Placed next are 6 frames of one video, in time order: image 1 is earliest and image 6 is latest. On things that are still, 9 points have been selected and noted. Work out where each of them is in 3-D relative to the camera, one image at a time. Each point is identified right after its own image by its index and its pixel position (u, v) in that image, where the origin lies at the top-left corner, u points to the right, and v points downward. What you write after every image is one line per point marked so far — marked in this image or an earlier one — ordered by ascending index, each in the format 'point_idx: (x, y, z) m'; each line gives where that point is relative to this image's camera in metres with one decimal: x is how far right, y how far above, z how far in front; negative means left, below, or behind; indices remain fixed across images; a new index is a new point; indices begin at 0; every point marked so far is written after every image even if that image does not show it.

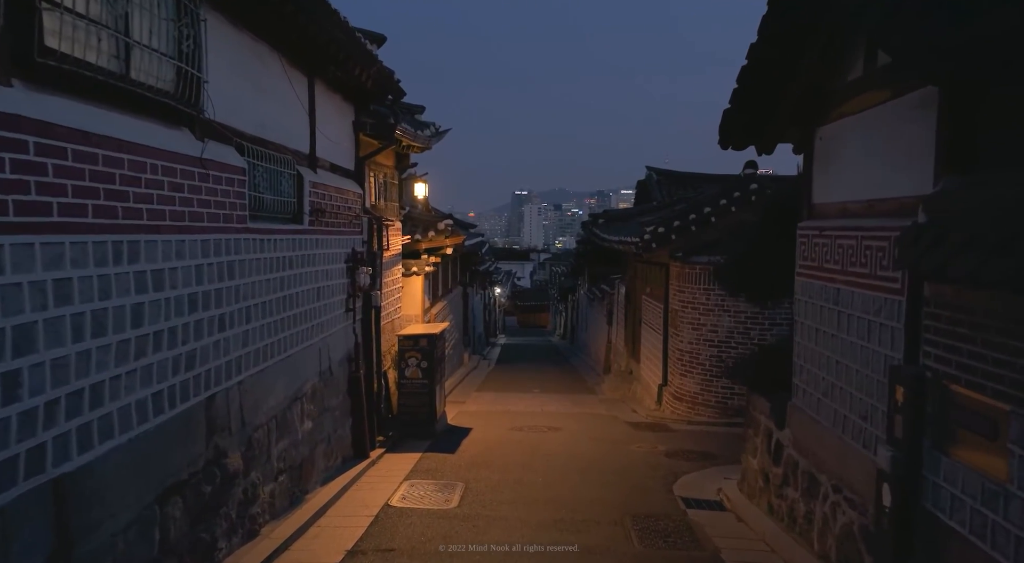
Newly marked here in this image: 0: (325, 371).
0: (-2.2, -1.1, +11.7) m
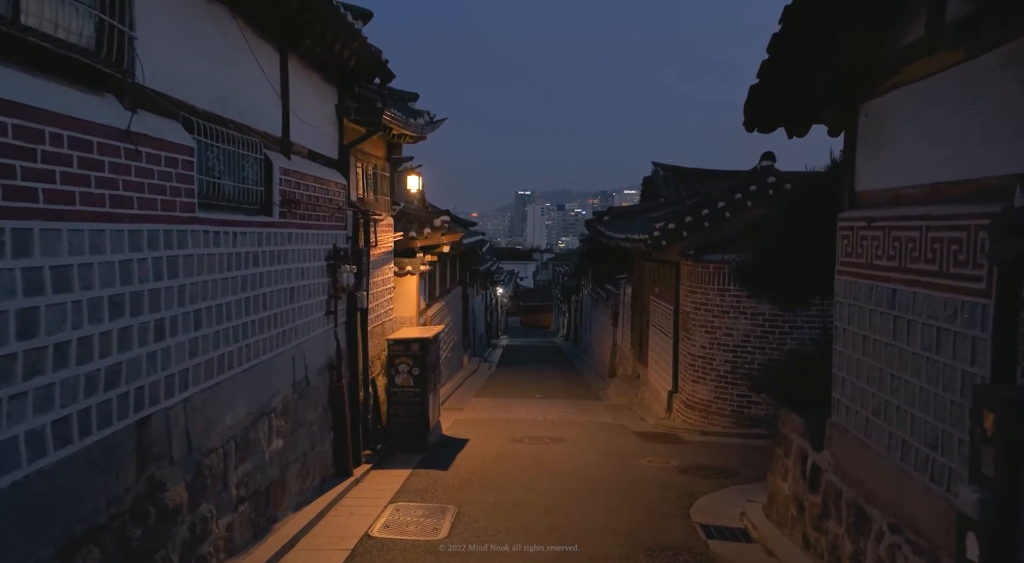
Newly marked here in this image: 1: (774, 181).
0: (-2.2, -1.1, +10.4) m
1: (+4.4, +1.7, +16.8) m
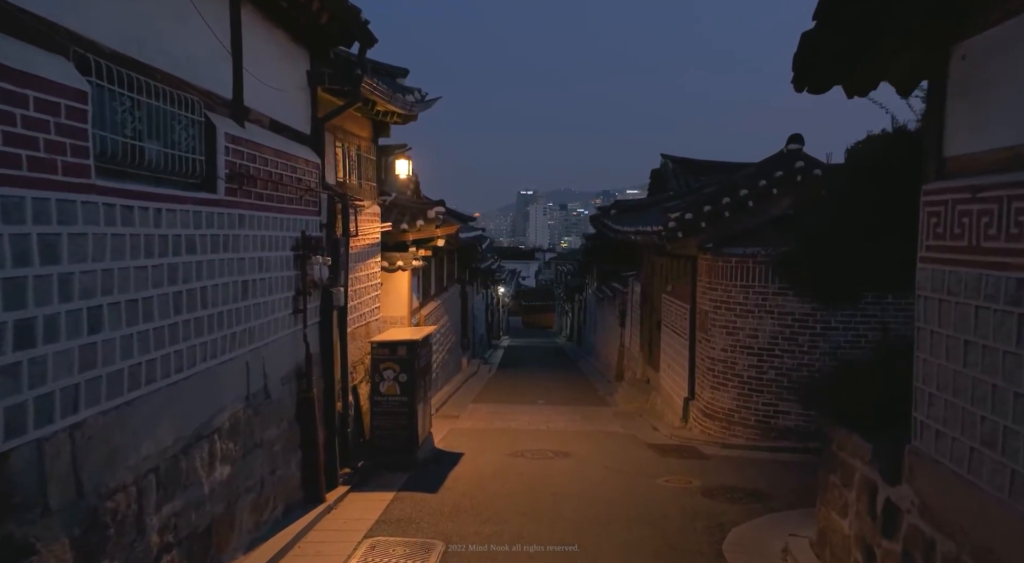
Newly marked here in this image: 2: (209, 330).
0: (-2.2, -1.0, +8.7) m
1: (+4.4, +1.8, +15.1) m
2: (-2.3, -0.4, +7.5) m
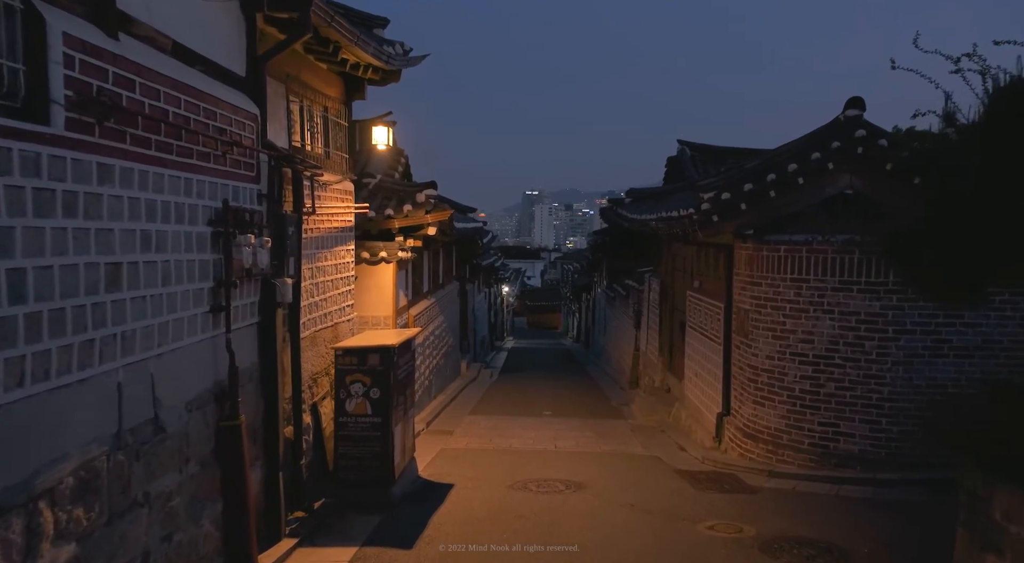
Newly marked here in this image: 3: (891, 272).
0: (-2.3, -0.9, +6.0) m
1: (+4.4, +1.9, +12.4) m
2: (-2.3, -0.3, +4.8) m
3: (+4.6, +0.1, +11.9) m
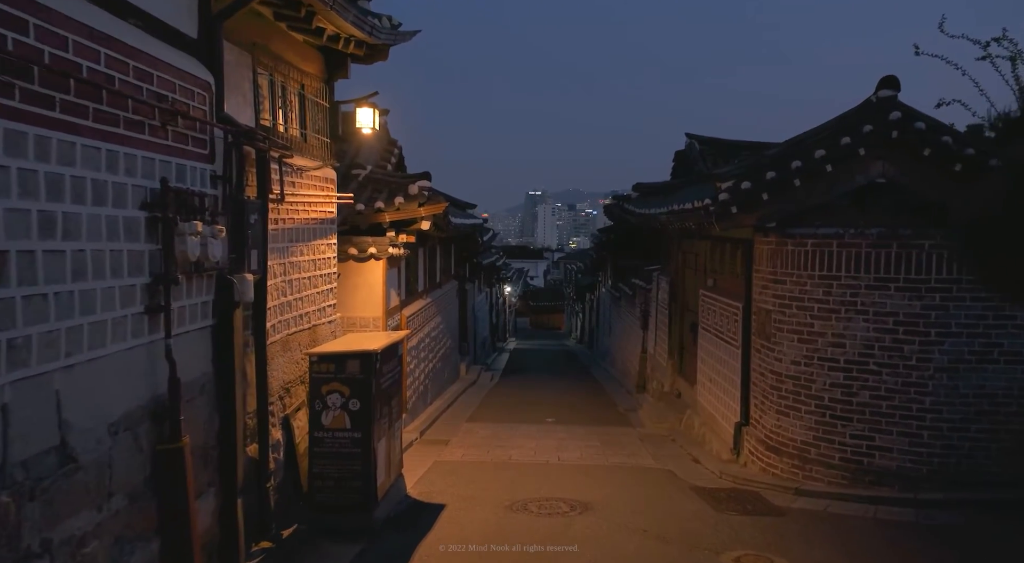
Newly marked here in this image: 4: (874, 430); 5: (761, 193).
0: (-2.3, -0.9, +4.8) m
1: (+4.4, +1.9, +11.1) m
2: (-2.3, -0.2, +3.6) m
3: (+4.6, +0.1, +10.7) m
4: (+4.0, -1.6, +10.9) m
5: (+2.9, +1.0, +11.3) m
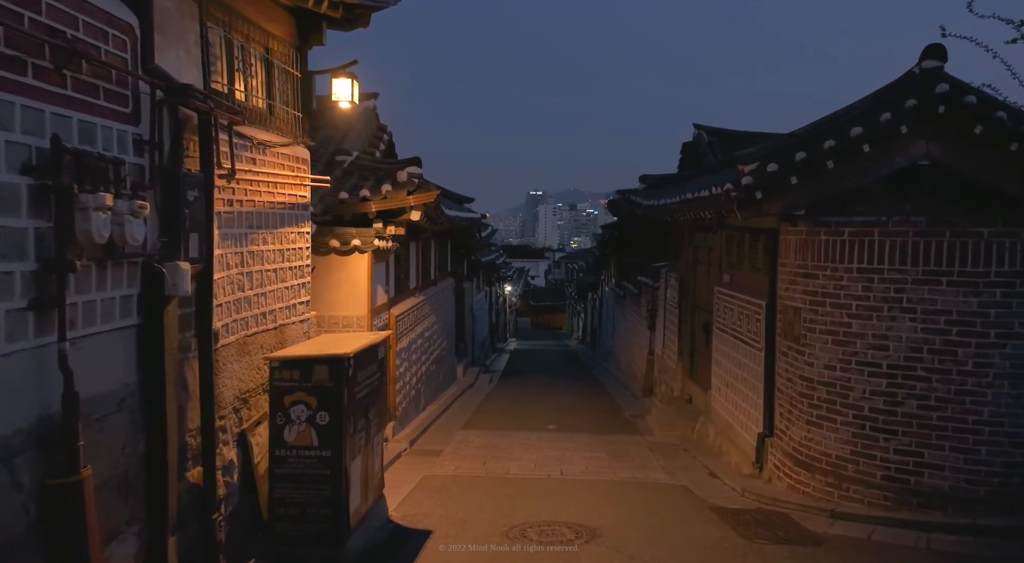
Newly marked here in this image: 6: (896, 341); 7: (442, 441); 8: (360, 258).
0: (-2.3, -0.8, +3.5) m
1: (+4.4, +2.0, +9.7) m
2: (-2.4, -0.2, +2.2) m
3: (+4.5, +0.2, +9.3) m
4: (+4.0, -1.6, +9.5) m
5: (+2.8, +1.1, +9.9) m
6: (+3.7, -0.6, +9.6) m
7: (-1.1, -2.5, +15.1) m
8: (-2.0, +0.3, +12.5) m
